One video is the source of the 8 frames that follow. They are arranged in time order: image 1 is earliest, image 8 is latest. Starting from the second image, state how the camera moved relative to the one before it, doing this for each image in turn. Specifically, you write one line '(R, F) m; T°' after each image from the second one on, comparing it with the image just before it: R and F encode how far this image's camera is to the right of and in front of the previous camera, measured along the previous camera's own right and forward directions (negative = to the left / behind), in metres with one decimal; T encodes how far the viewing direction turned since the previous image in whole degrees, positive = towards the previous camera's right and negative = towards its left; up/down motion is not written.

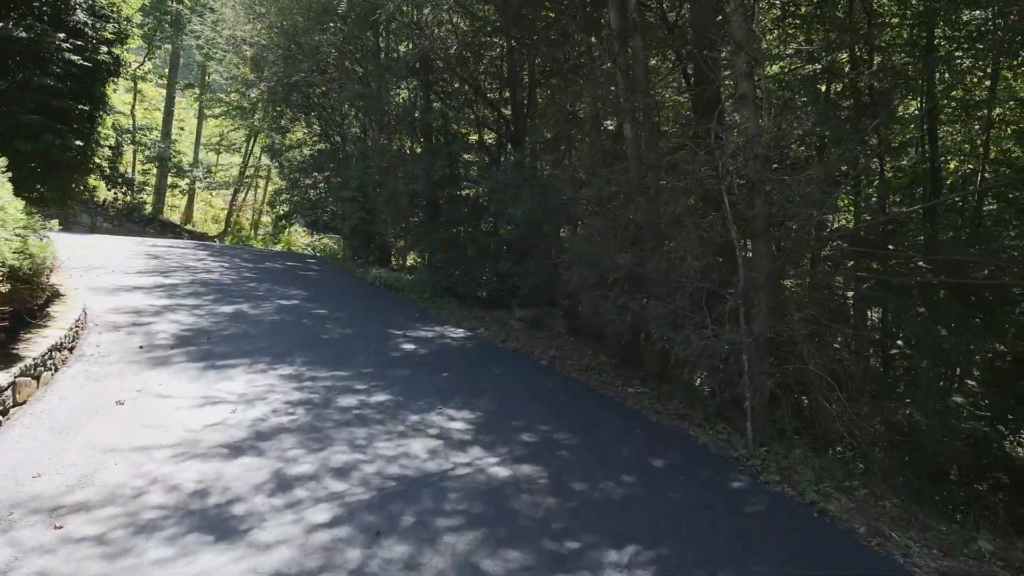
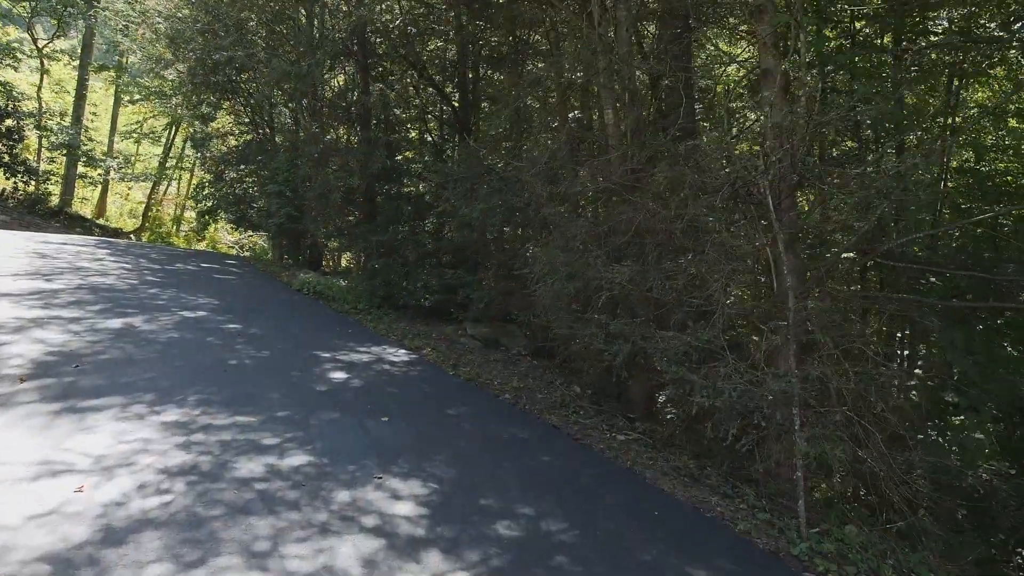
(-0.2, +1.4) m; +5°
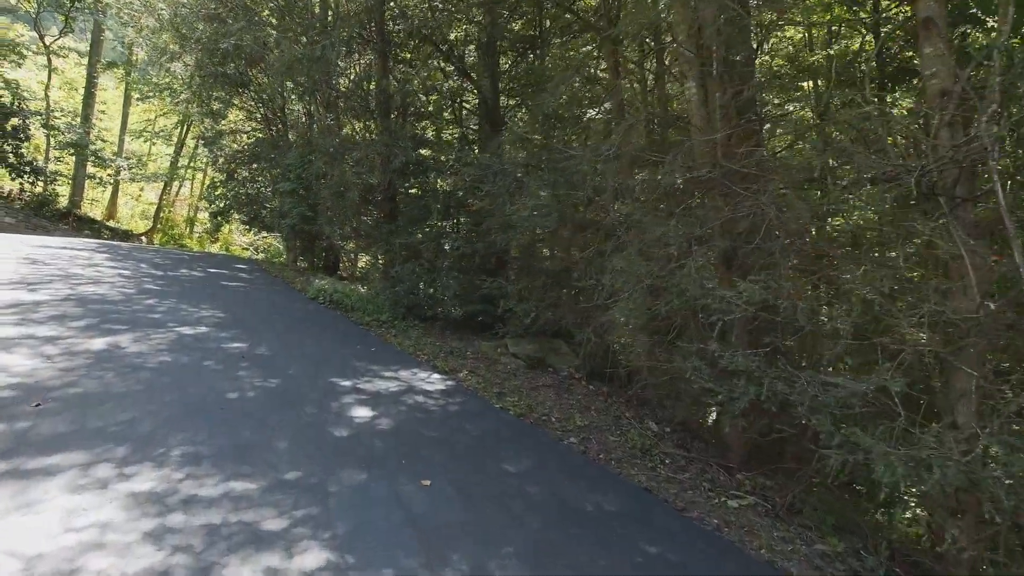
(-0.3, +1.2) m; -1°
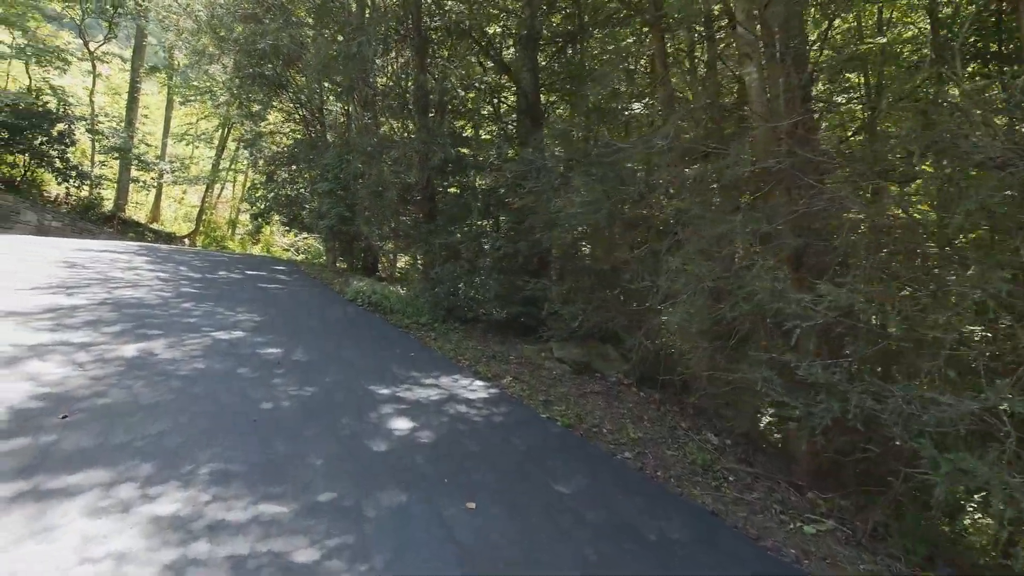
(-0.1, +0.3) m; -3°
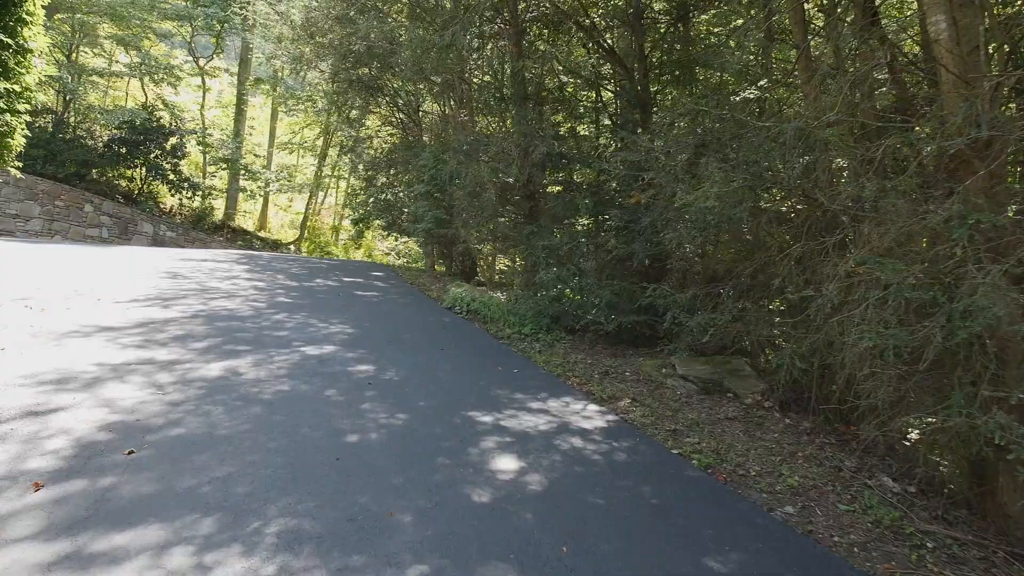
(-0.1, +0.8) m; -7°
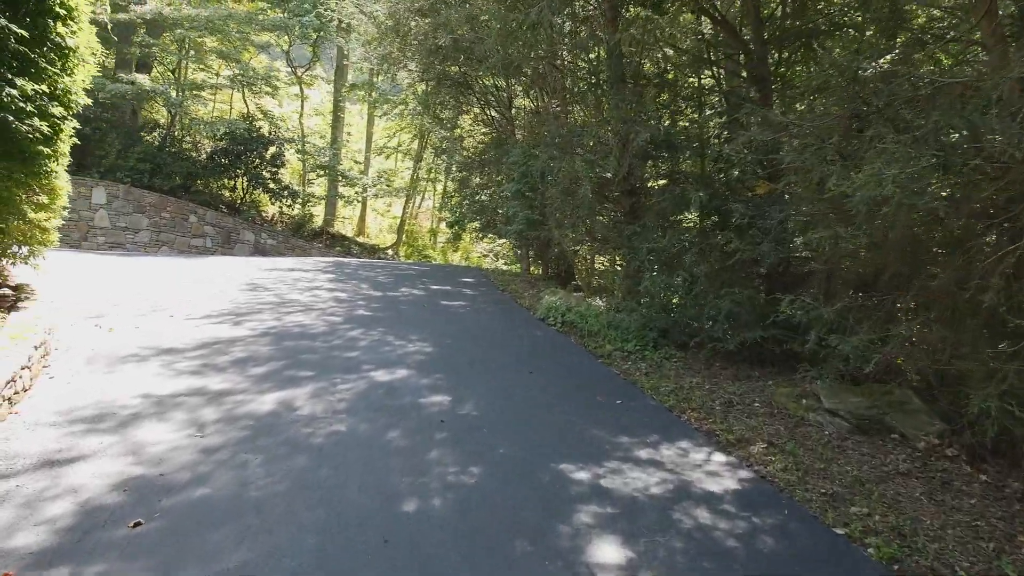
(0.0, +1.0) m; -7°
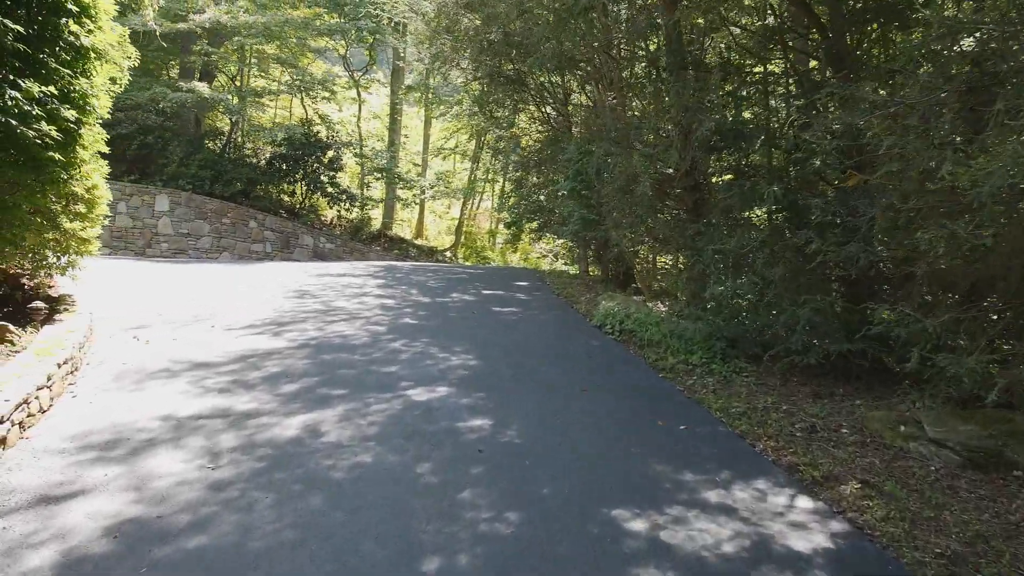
(+0.1, +0.6) m; -5°
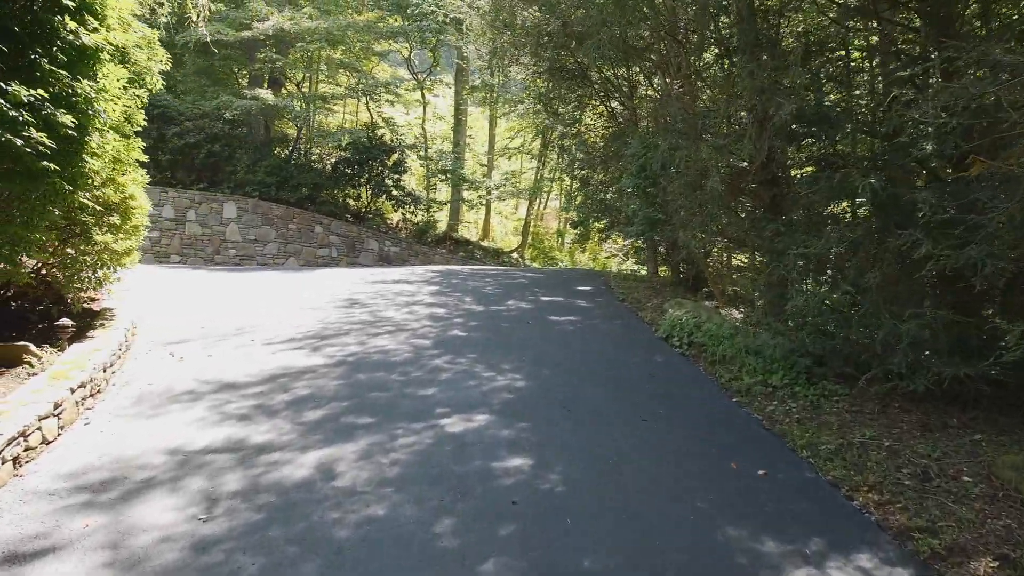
(+0.2, +0.7) m; -5°
